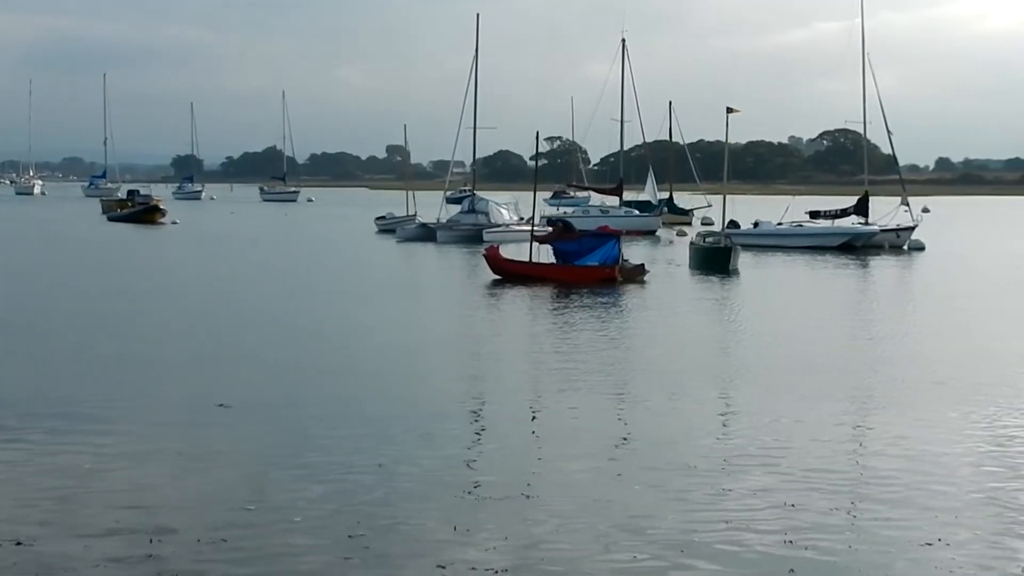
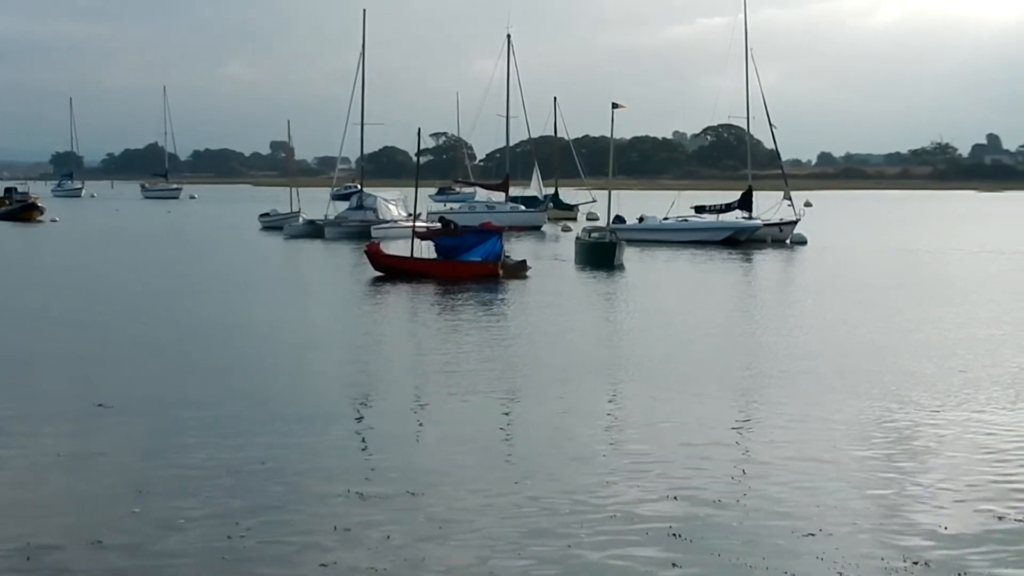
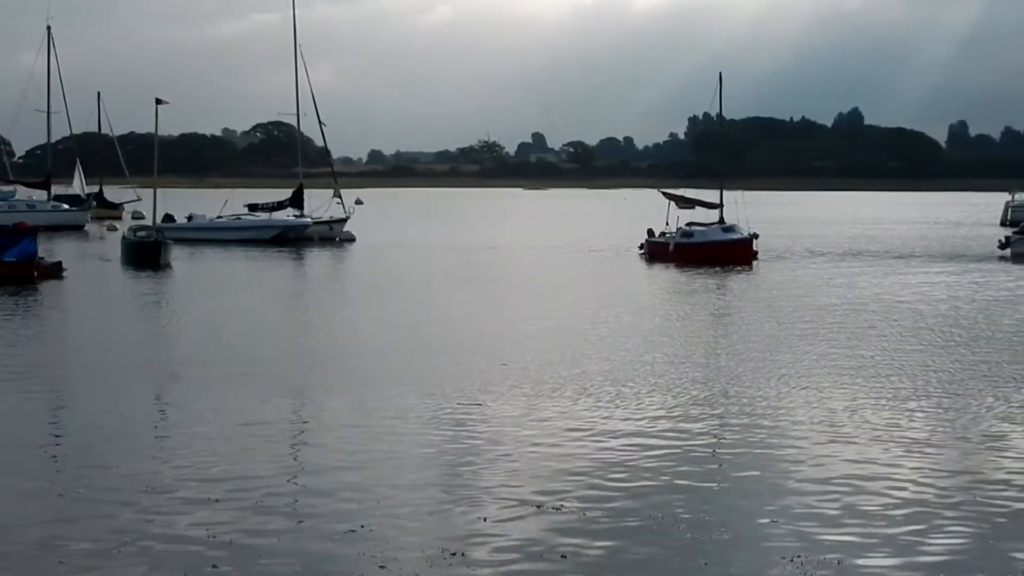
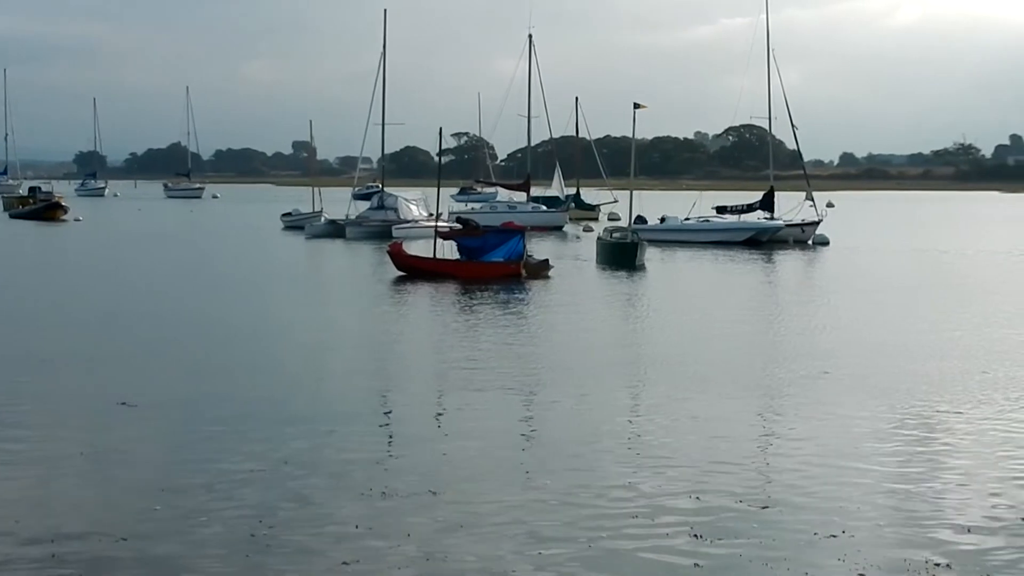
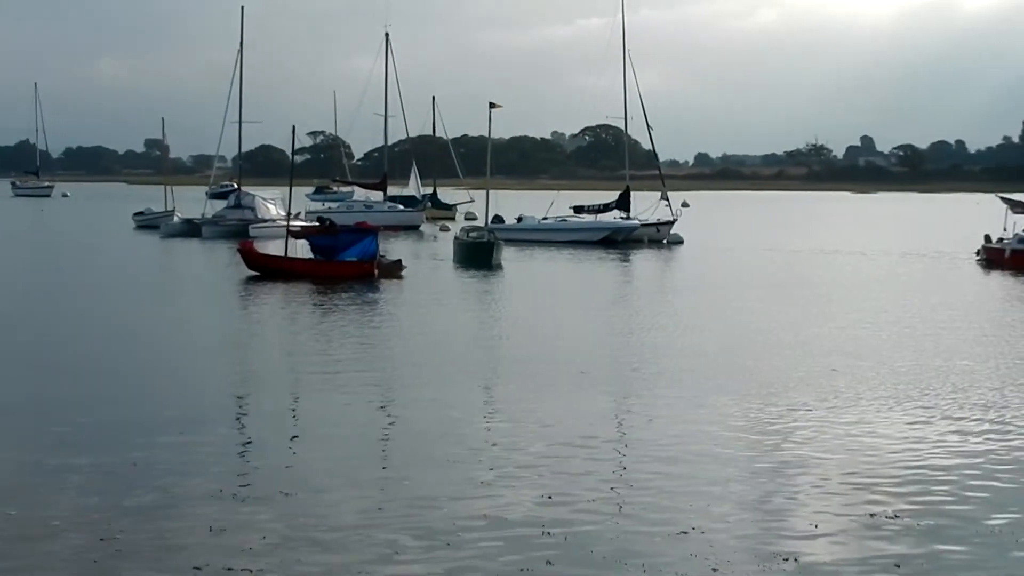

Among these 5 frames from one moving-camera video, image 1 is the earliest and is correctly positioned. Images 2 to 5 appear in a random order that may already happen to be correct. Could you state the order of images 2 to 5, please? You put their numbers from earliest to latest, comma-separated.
4, 2, 5, 3
